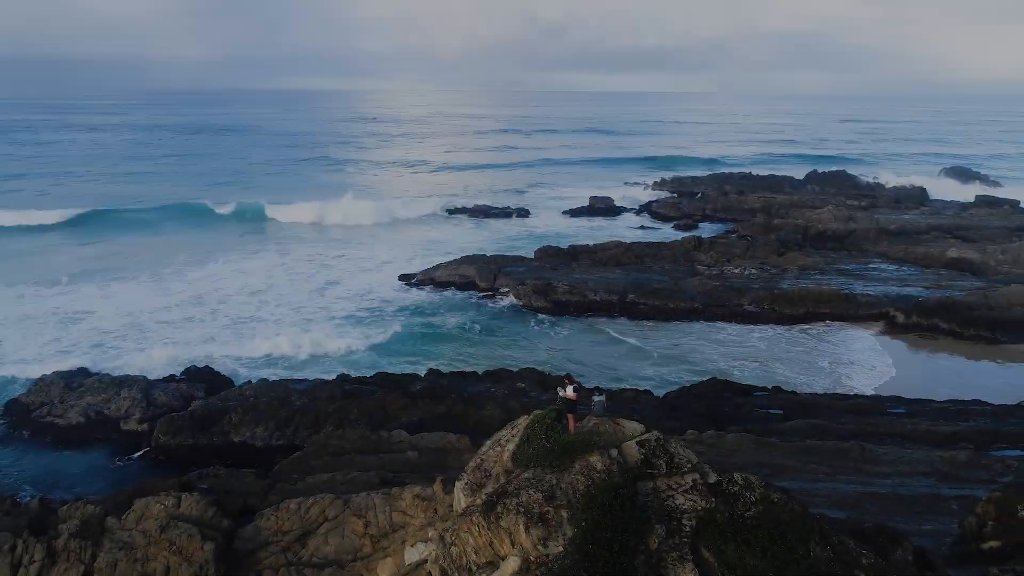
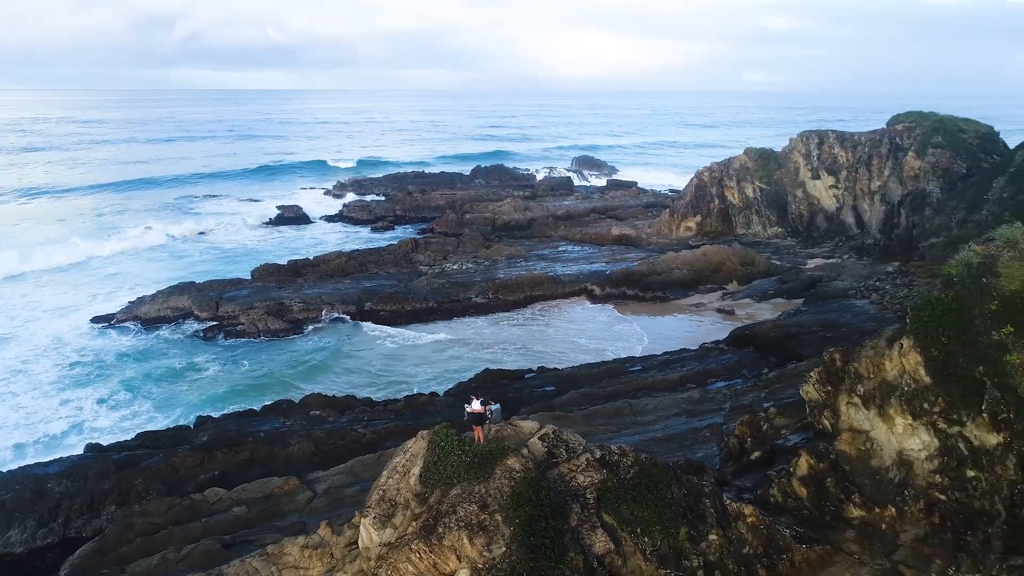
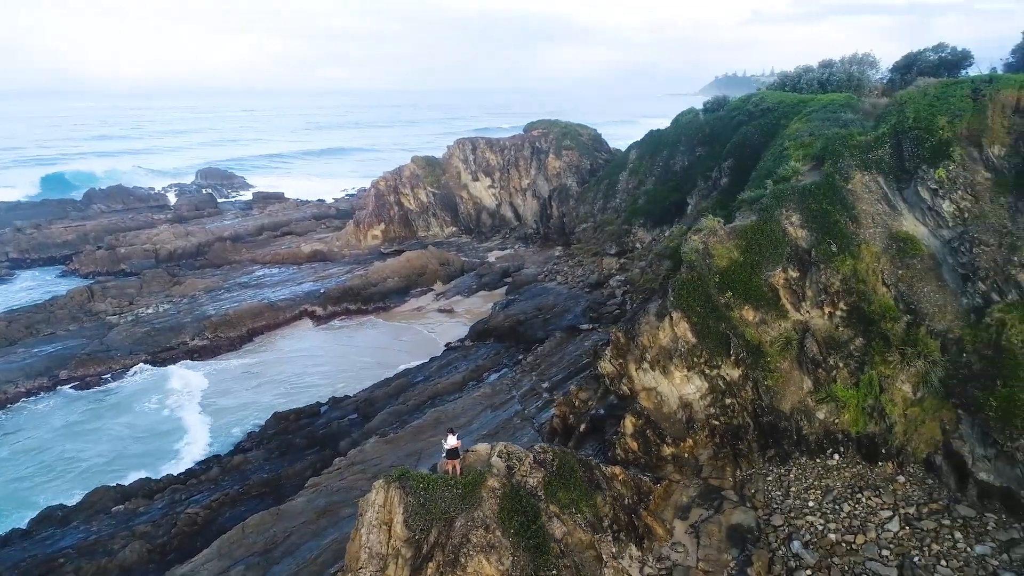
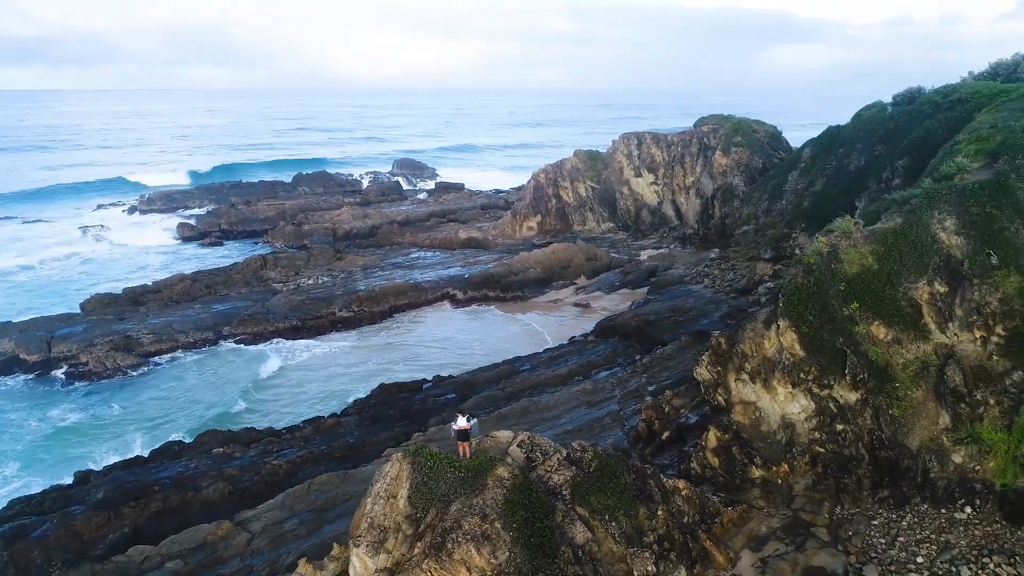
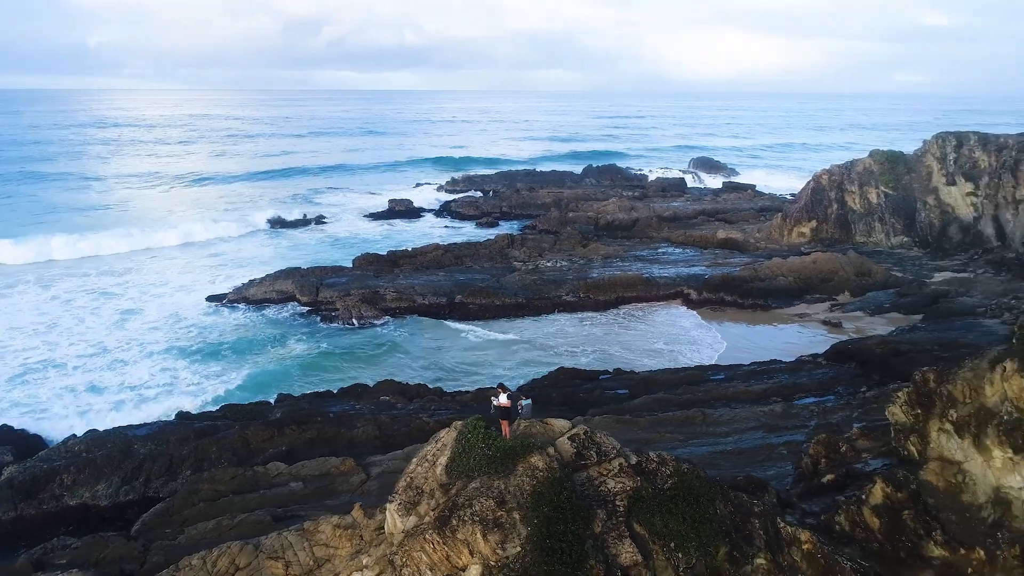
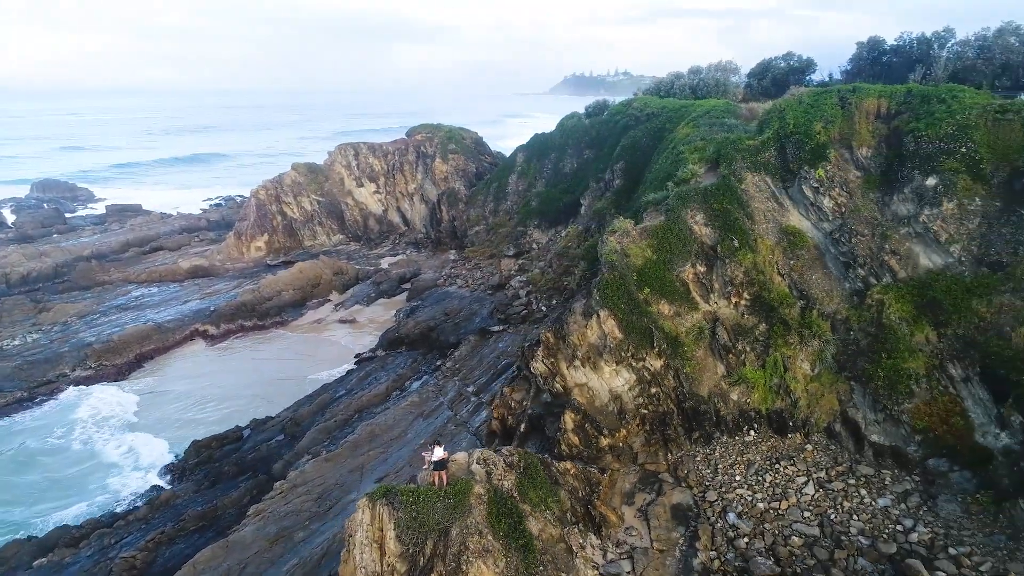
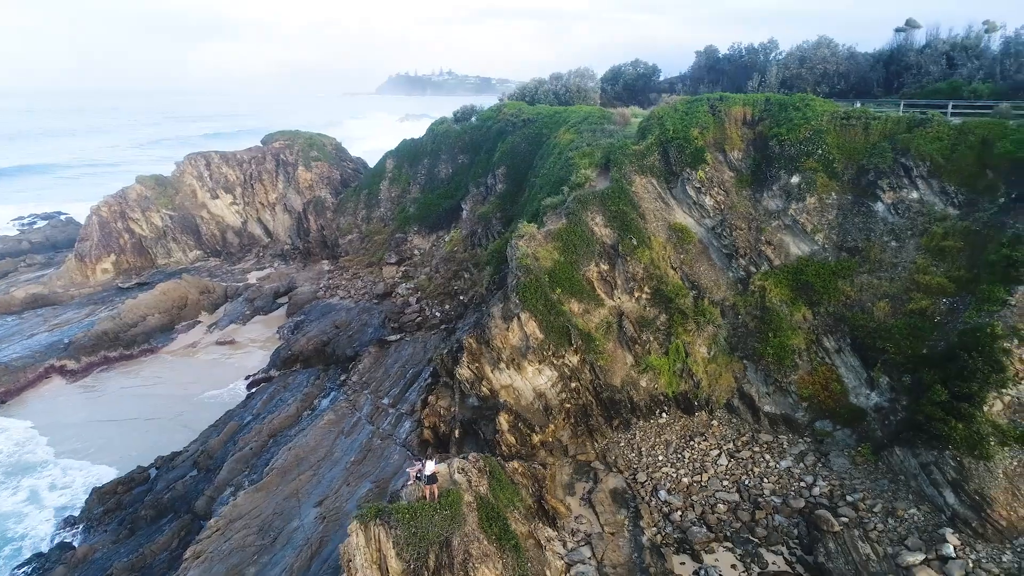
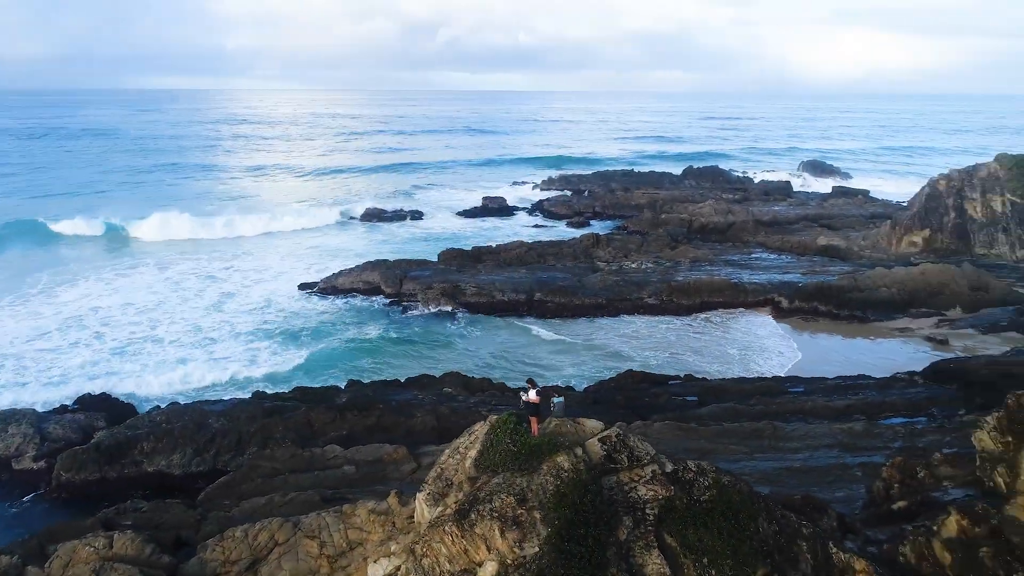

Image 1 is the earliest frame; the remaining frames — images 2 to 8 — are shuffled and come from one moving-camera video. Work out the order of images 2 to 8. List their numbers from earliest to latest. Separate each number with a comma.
8, 5, 2, 4, 3, 6, 7
